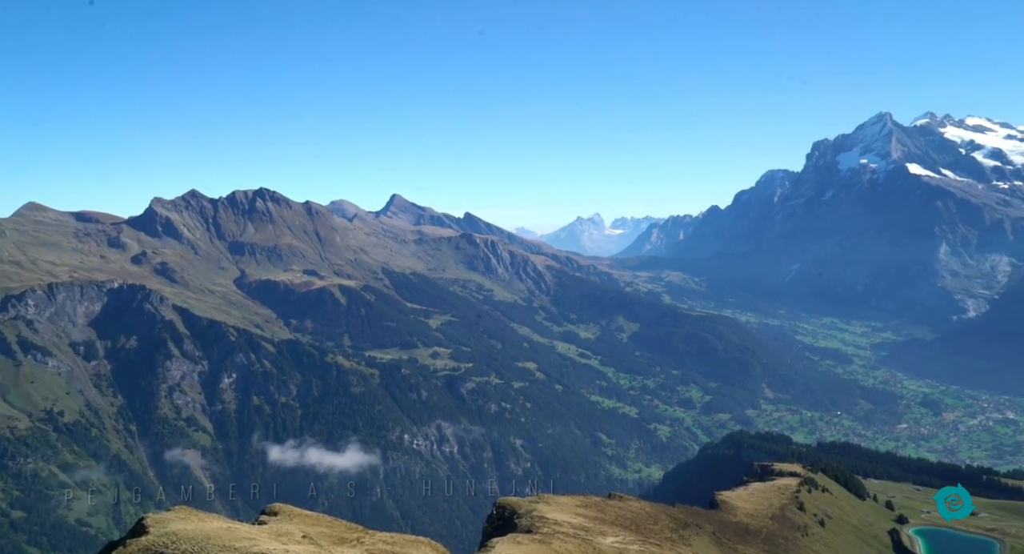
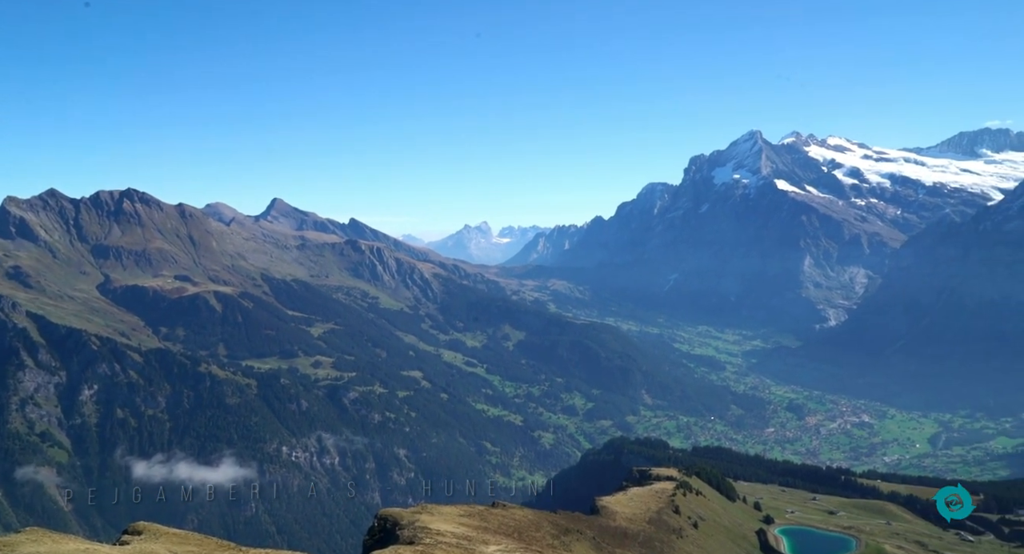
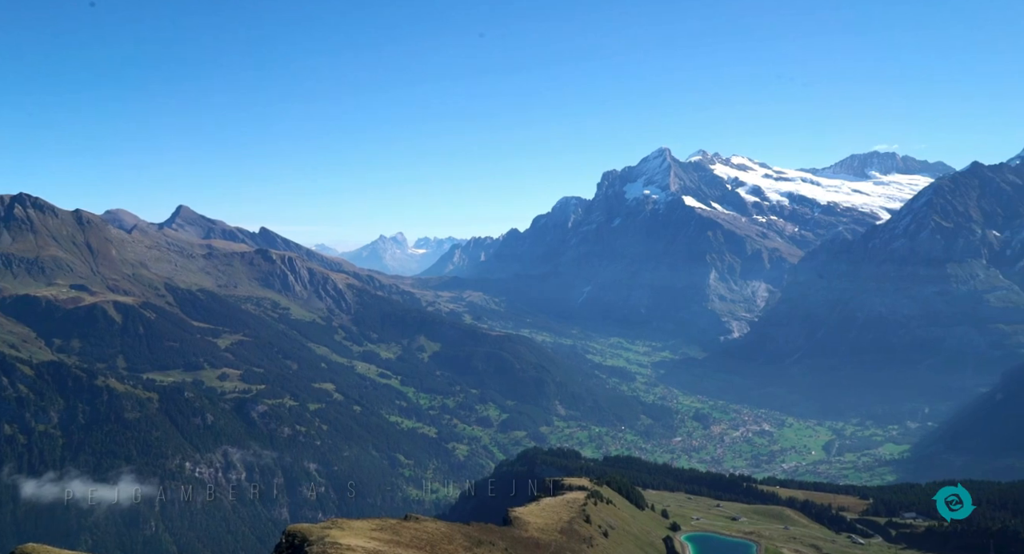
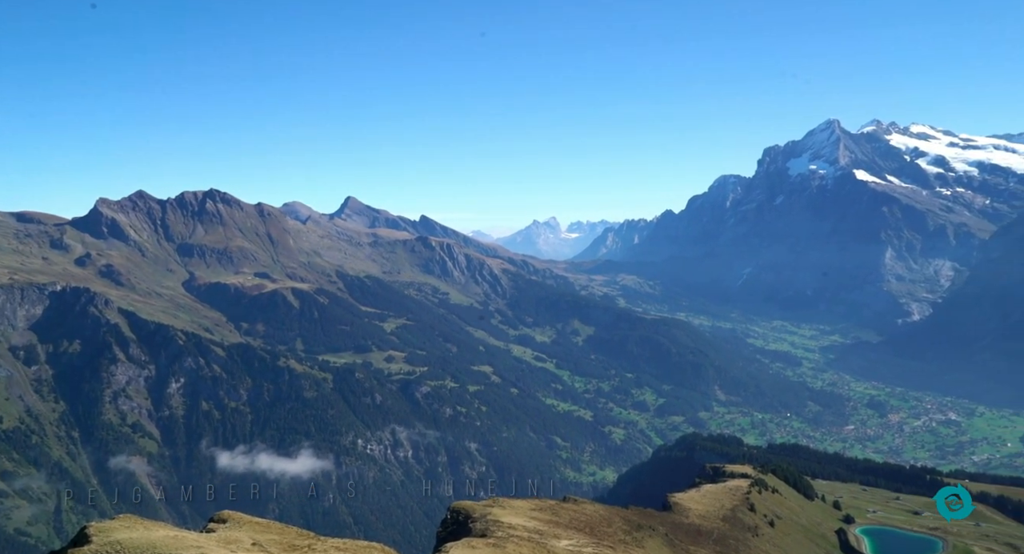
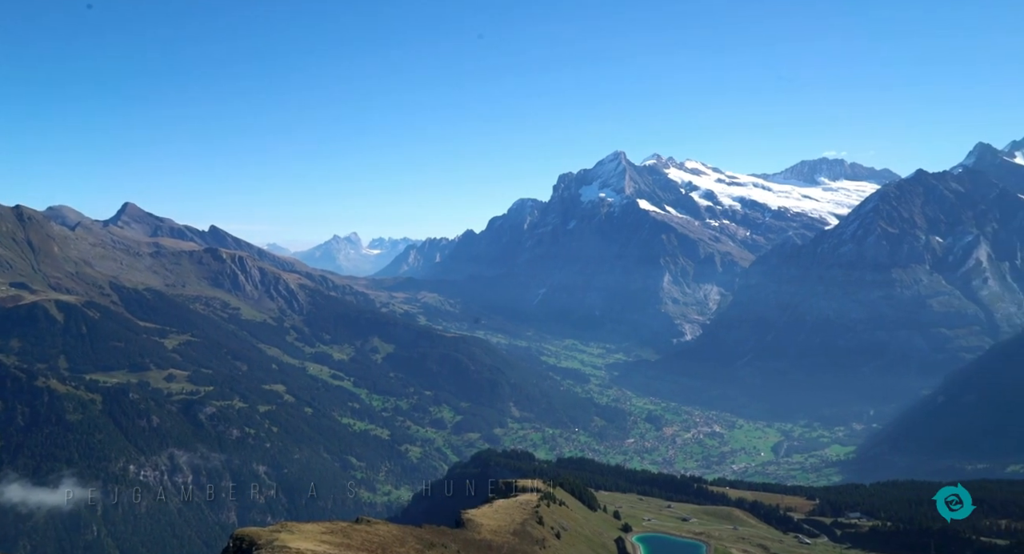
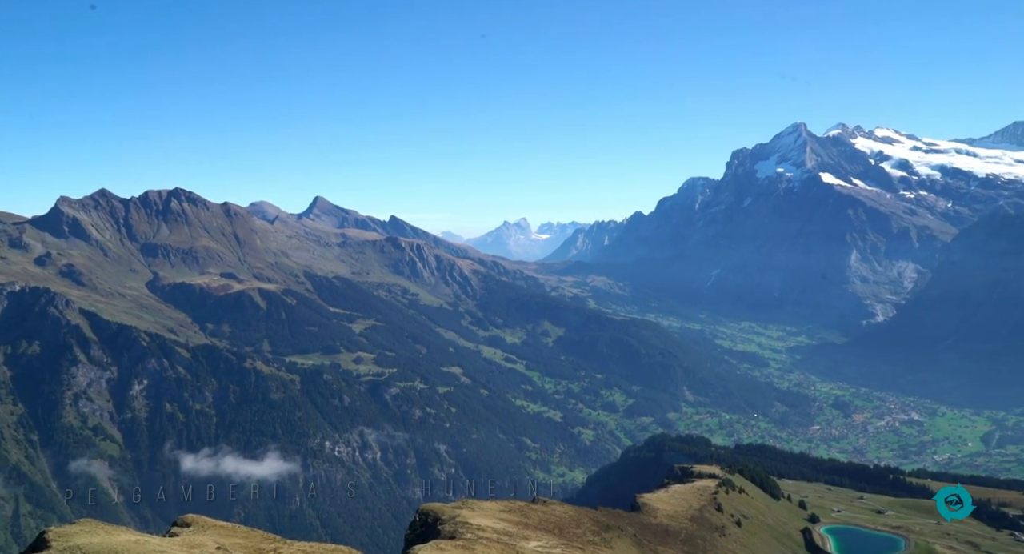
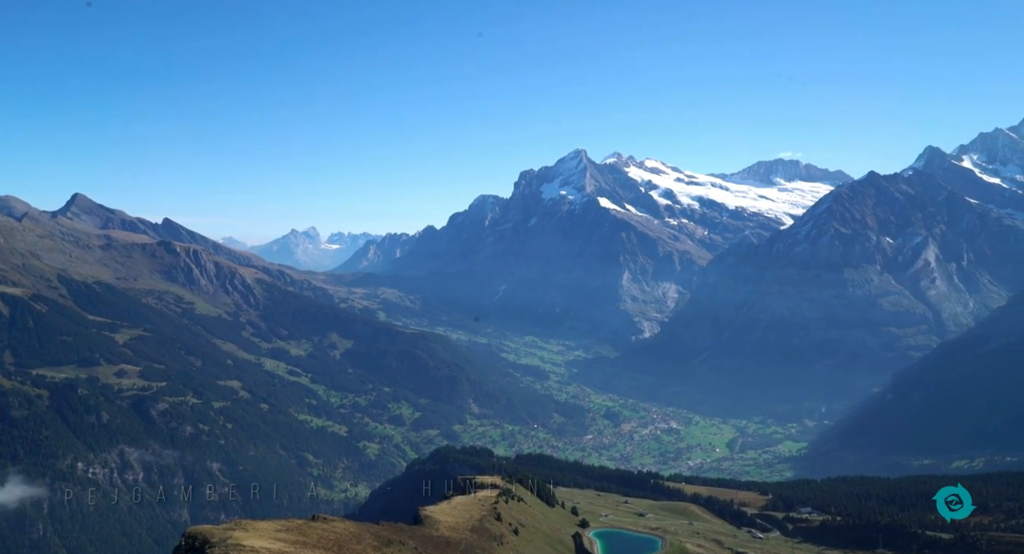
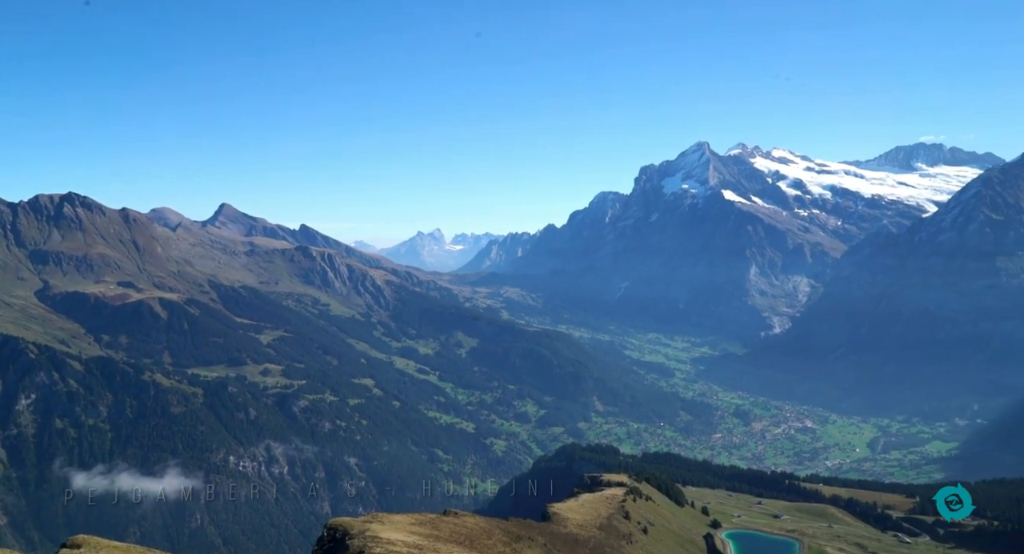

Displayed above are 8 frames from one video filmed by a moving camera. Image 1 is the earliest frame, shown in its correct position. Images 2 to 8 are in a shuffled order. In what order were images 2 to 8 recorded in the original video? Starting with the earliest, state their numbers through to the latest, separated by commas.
4, 6, 2, 8, 3, 5, 7
